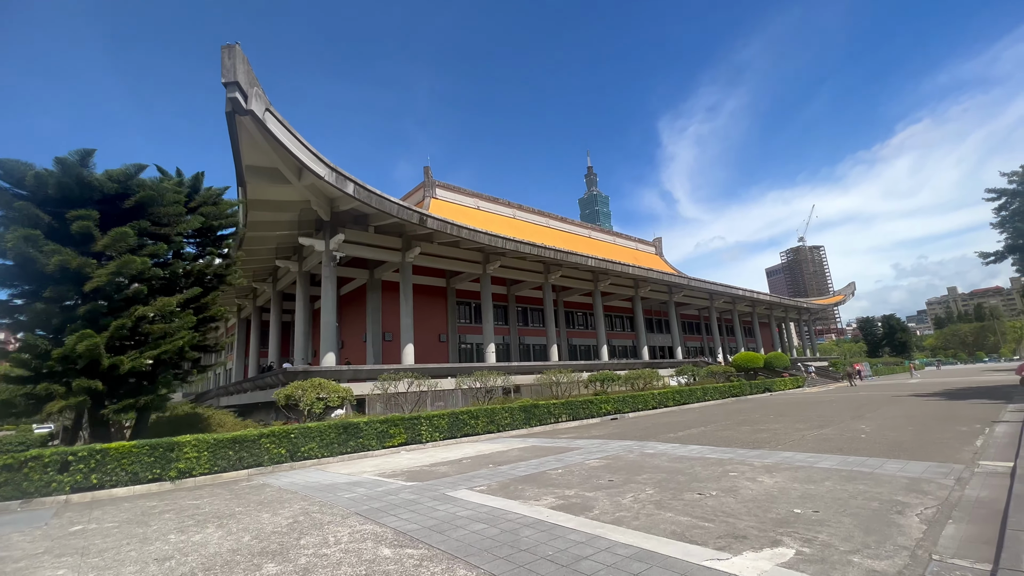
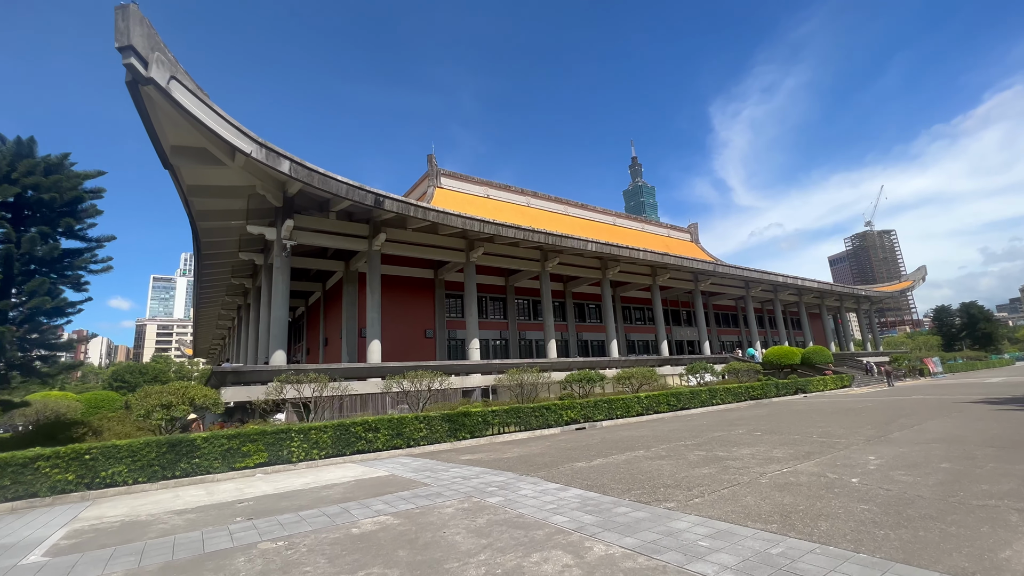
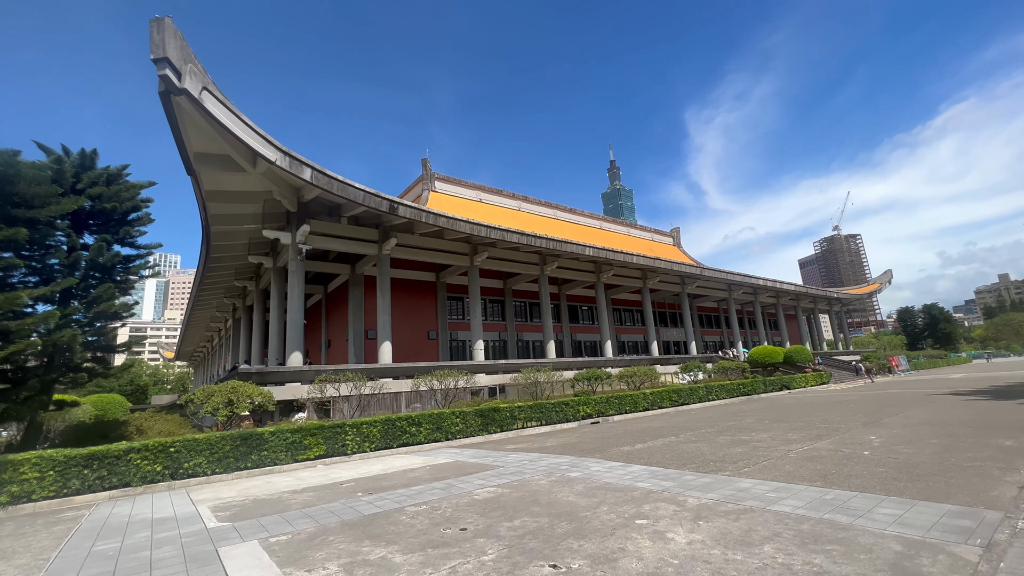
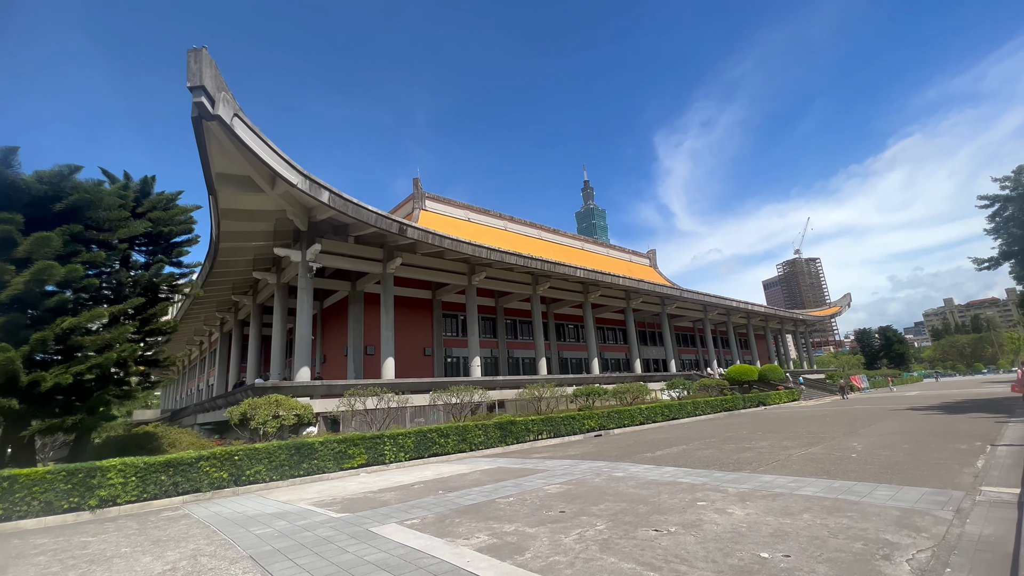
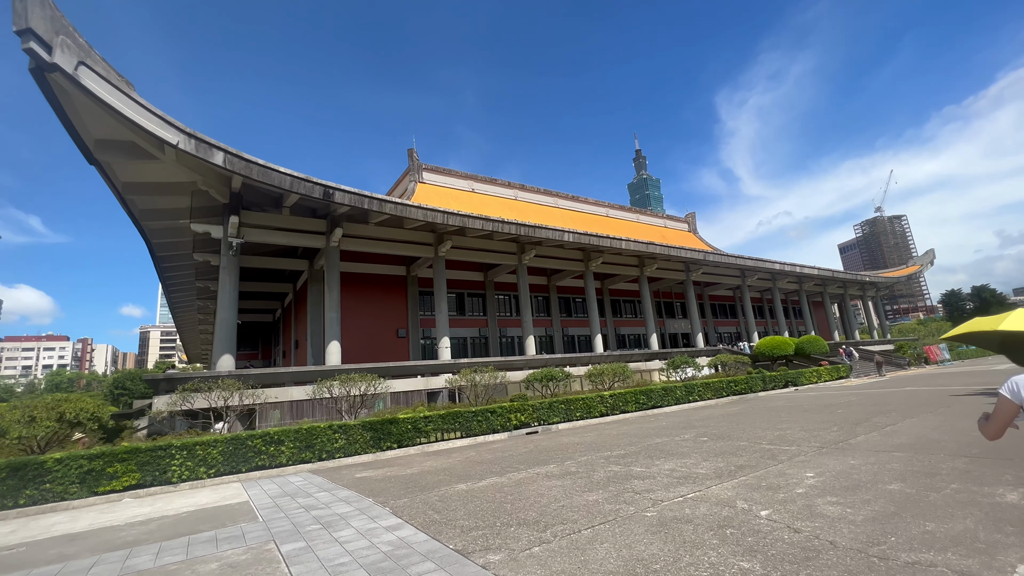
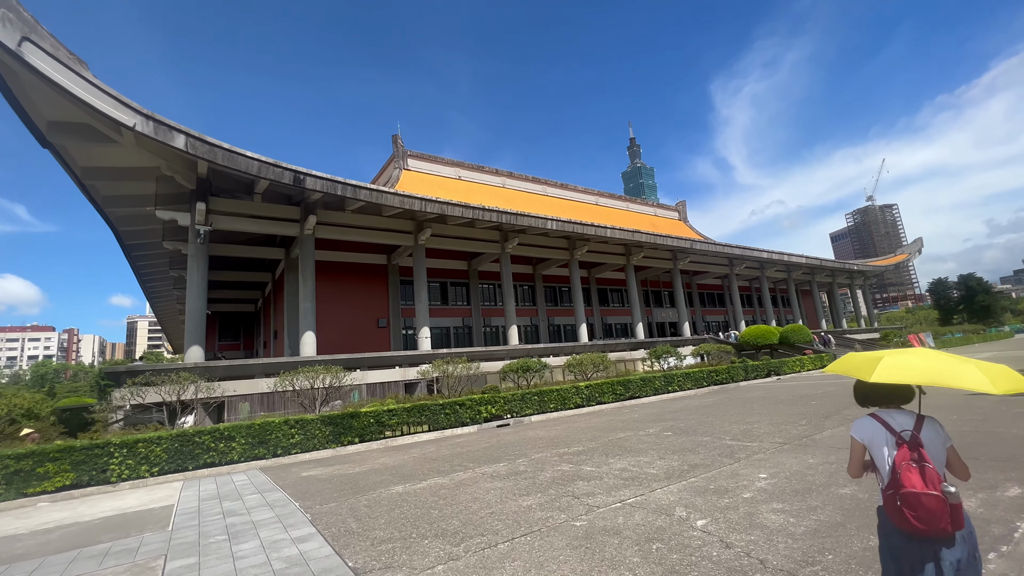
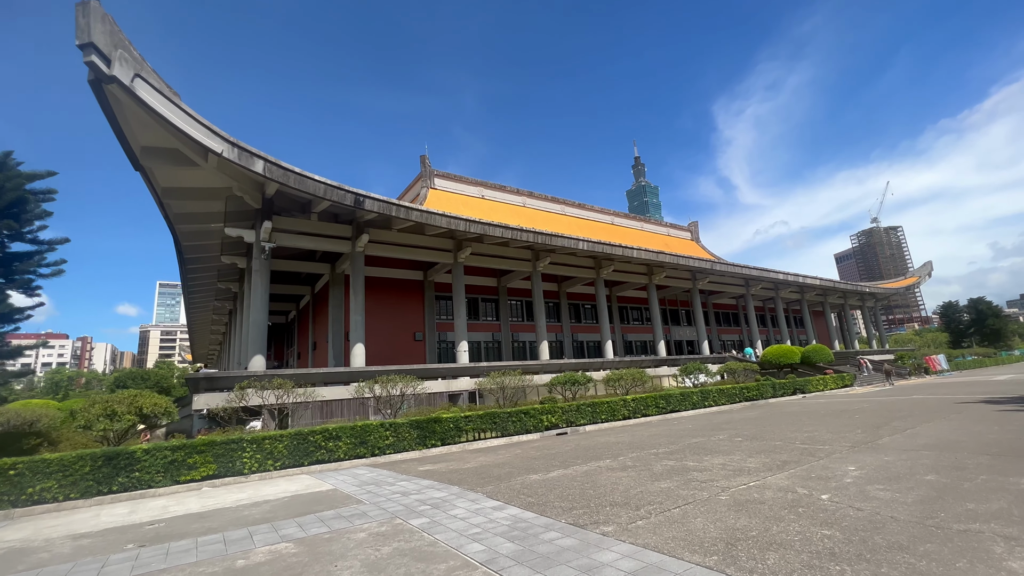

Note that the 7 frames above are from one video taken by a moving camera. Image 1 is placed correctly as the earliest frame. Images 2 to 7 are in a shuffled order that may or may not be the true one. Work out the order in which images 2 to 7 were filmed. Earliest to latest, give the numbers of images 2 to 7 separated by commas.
4, 3, 2, 7, 5, 6
